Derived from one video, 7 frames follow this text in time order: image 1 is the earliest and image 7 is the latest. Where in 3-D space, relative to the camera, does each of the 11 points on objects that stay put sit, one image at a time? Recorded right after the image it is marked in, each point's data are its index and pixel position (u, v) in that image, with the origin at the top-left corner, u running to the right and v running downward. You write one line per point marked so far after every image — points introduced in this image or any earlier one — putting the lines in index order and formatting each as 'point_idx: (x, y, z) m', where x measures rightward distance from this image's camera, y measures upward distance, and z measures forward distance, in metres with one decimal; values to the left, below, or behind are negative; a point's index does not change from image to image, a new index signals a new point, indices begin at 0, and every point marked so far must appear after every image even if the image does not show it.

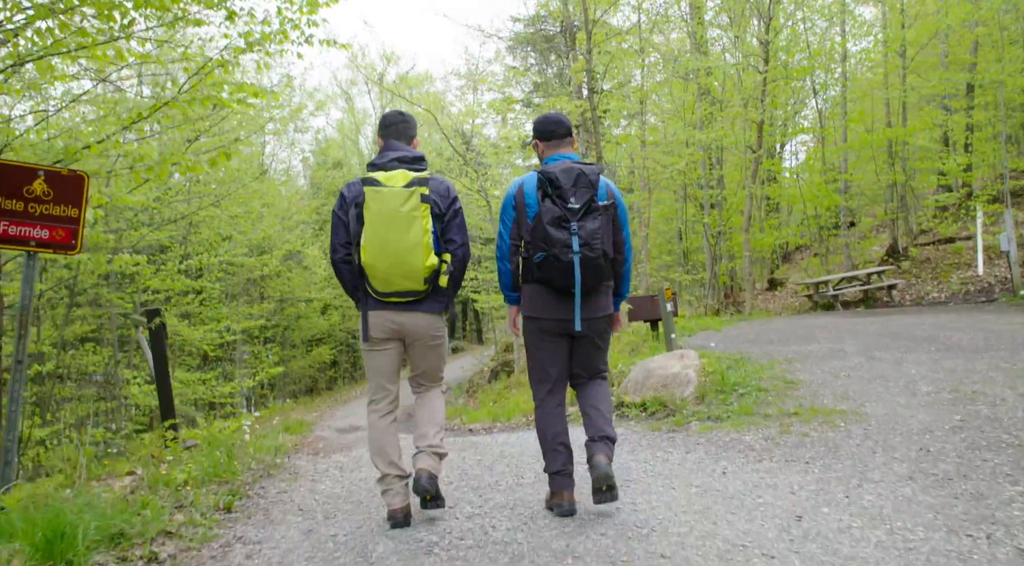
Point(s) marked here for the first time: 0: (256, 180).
0: (-5.2, +2.1, +14.9) m
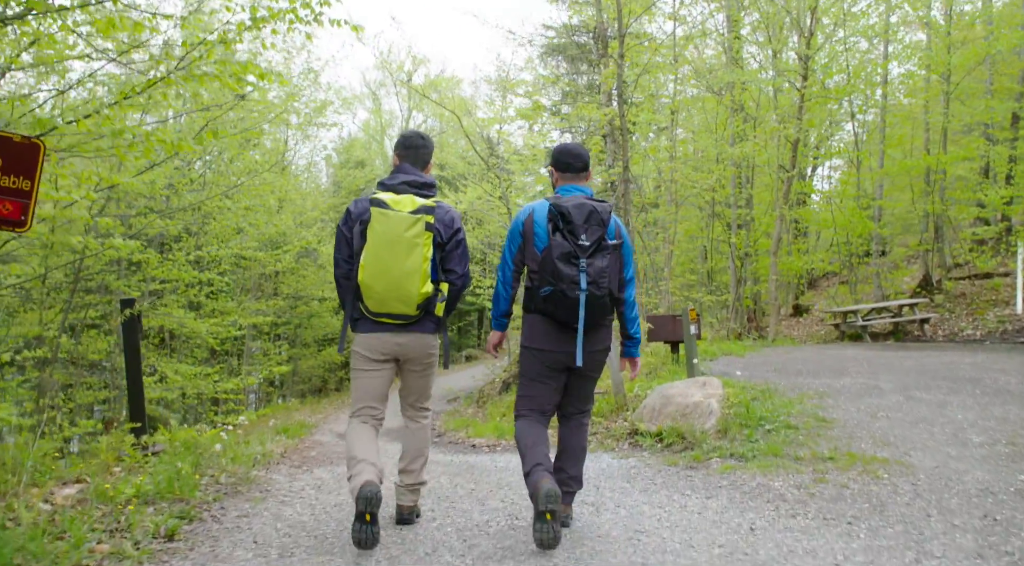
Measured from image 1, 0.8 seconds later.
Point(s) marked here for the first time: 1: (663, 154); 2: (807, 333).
0: (-4.8, +2.2, +14.6) m
1: (+3.2, +2.7, +15.0) m
2: (+7.7, -1.3, +18.5) m
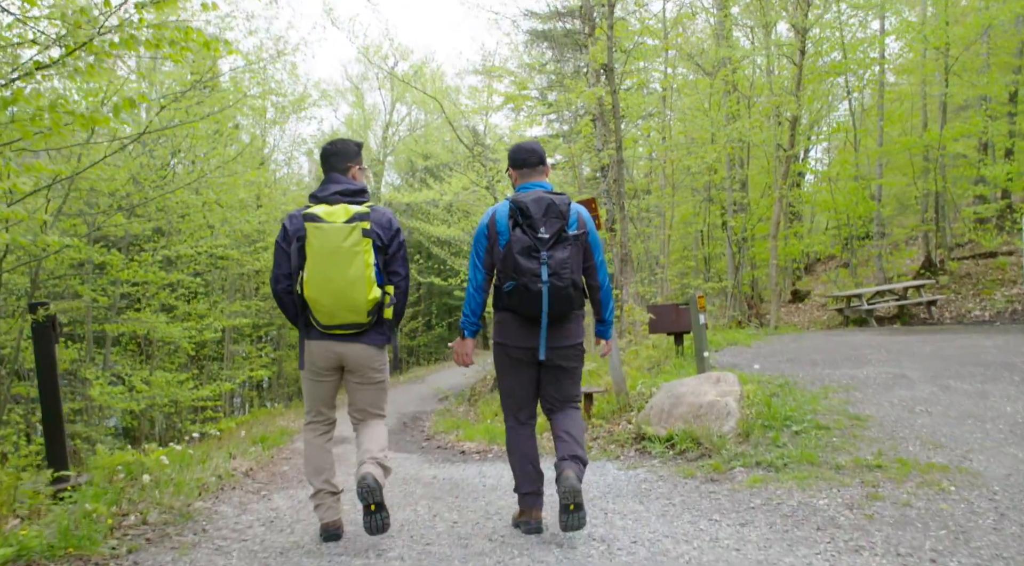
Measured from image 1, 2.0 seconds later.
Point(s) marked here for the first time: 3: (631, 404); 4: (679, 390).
0: (-5.0, +2.2, +13.8) m
1: (+2.9, +3.0, +14.4) m
2: (+7.5, -0.9, +17.9) m
3: (+1.0, -1.0, +6.1) m
4: (+1.2, -0.8, +5.1) m
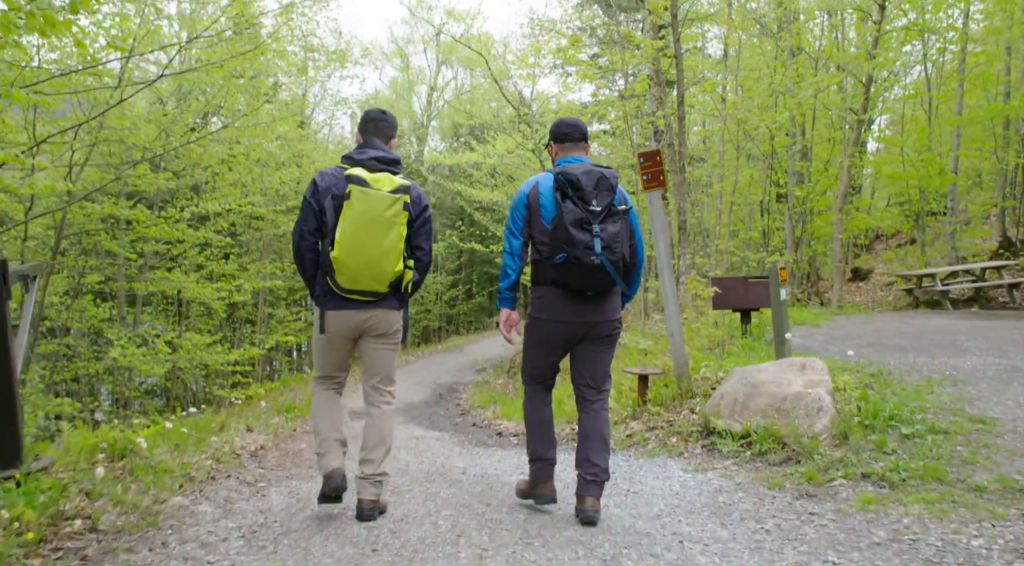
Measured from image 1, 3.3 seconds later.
0: (-4.2, +2.9, +13.2) m
1: (+3.8, +3.5, +13.3) m
2: (+8.4, -0.4, +16.7) m
3: (+1.3, -0.8, +5.3) m
4: (+1.5, -0.6, +4.3) m
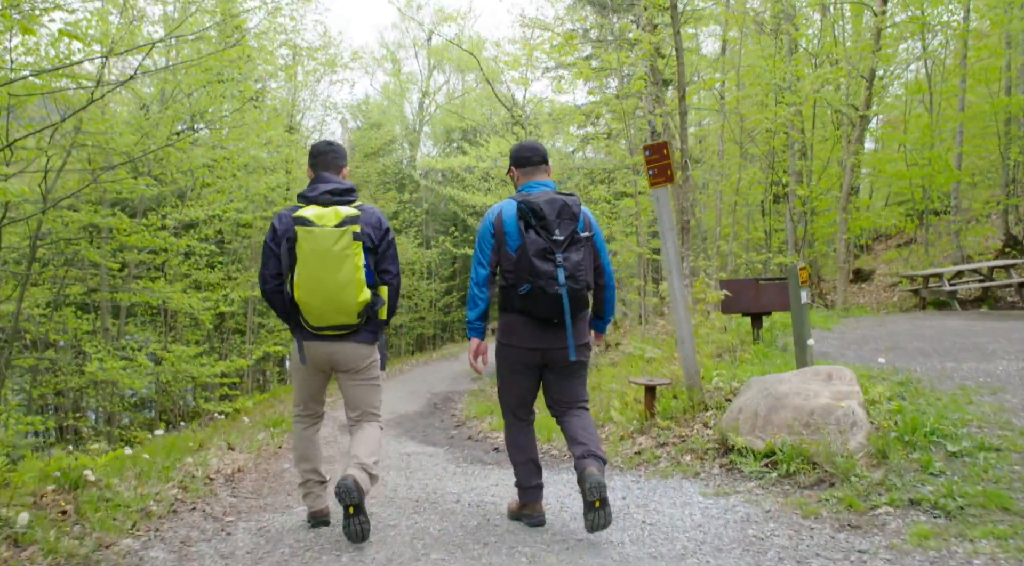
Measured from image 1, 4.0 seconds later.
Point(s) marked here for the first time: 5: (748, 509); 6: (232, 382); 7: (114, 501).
0: (-4.3, +2.8, +12.8) m
1: (+3.7, +3.4, +13.0) m
2: (+8.4, -0.4, +16.4) m
3: (+1.3, -0.8, +4.9) m
4: (+1.5, -0.6, +3.9) m
5: (+1.0, -1.0, +3.1) m
6: (-5.1, -1.8, +13.0) m
7: (-1.7, -0.9, +3.1) m
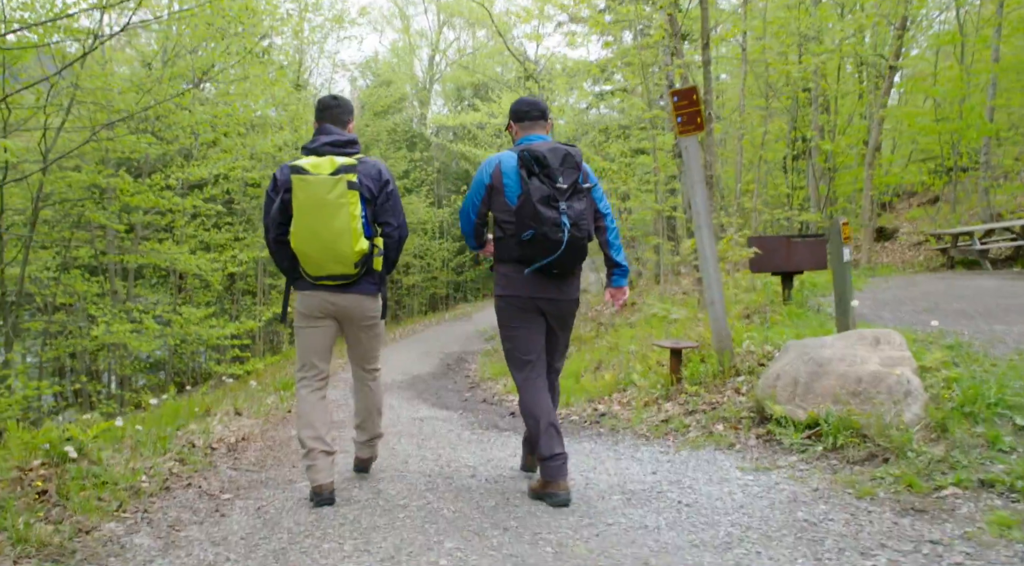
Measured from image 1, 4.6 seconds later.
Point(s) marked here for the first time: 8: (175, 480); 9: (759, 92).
0: (-4.0, +3.5, +12.4) m
1: (+4.0, +4.1, +12.4) m
2: (+8.7, +0.5, +15.9) m
3: (+1.4, -0.5, +4.6) m
4: (+1.6, -0.4, +3.6) m
5: (+1.1, -0.8, +2.8) m
6: (-4.9, -1.1, +12.9) m
7: (-1.6, -0.8, +2.8) m
8: (-1.5, -0.9, +3.2) m
9: (+4.9, +3.8, +14.2) m
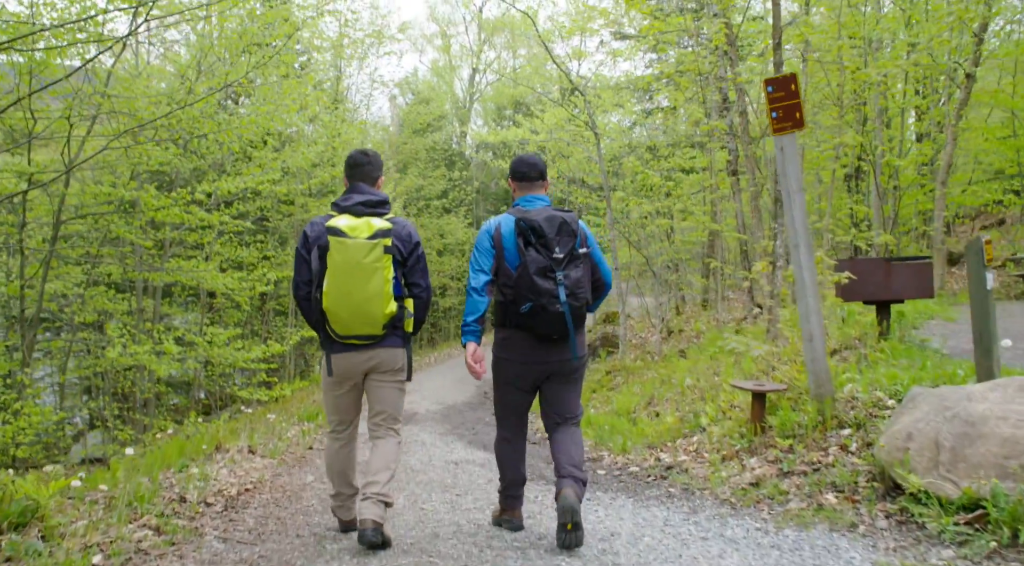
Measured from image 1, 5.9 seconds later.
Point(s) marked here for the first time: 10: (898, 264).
0: (-3.3, +3.1, +12.0) m
1: (+4.7, +3.7, +11.5) m
2: (+9.5, -0.1, +14.7) m
3: (+1.7, -0.7, +3.8) m
4: (+1.8, -0.5, +2.8) m
5: (+1.3, -0.9, +2.0) m
6: (-4.2, -1.4, +12.3) m
7: (-1.4, -0.8, +2.2) m
8: (-1.3, -1.0, +2.5) m
9: (+5.7, +3.3, +13.3) m
10: (+2.7, +0.1, +5.0) m
